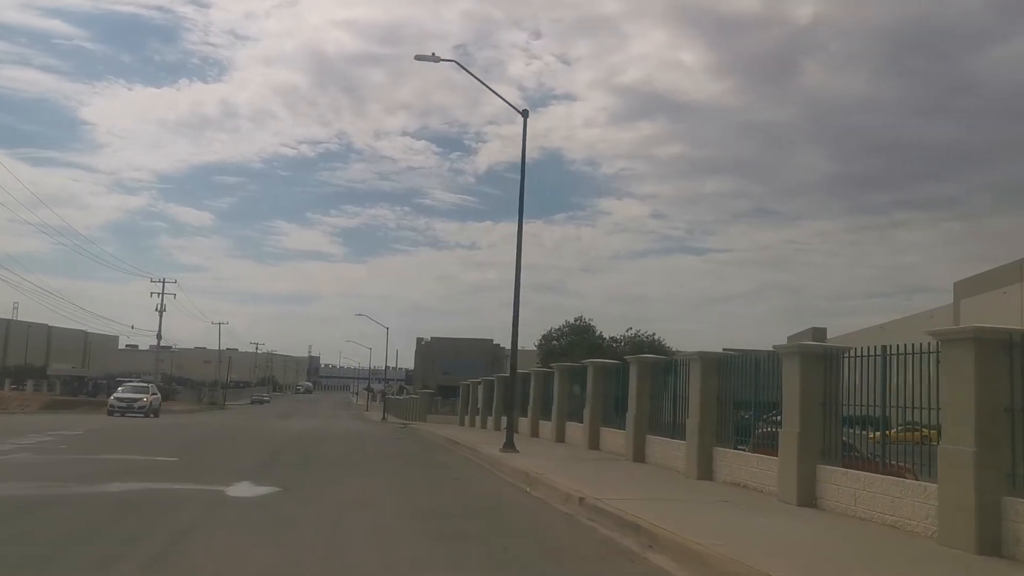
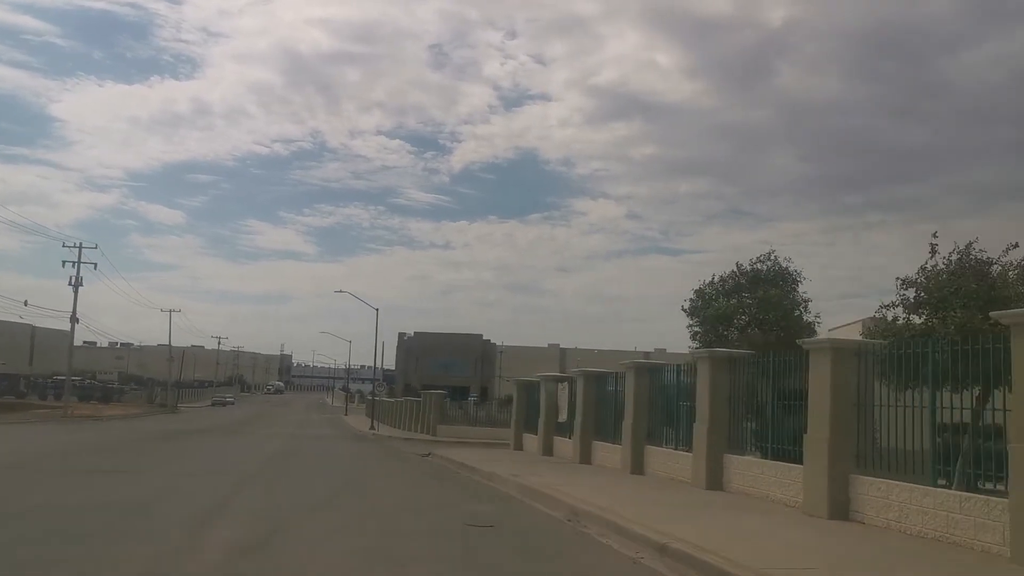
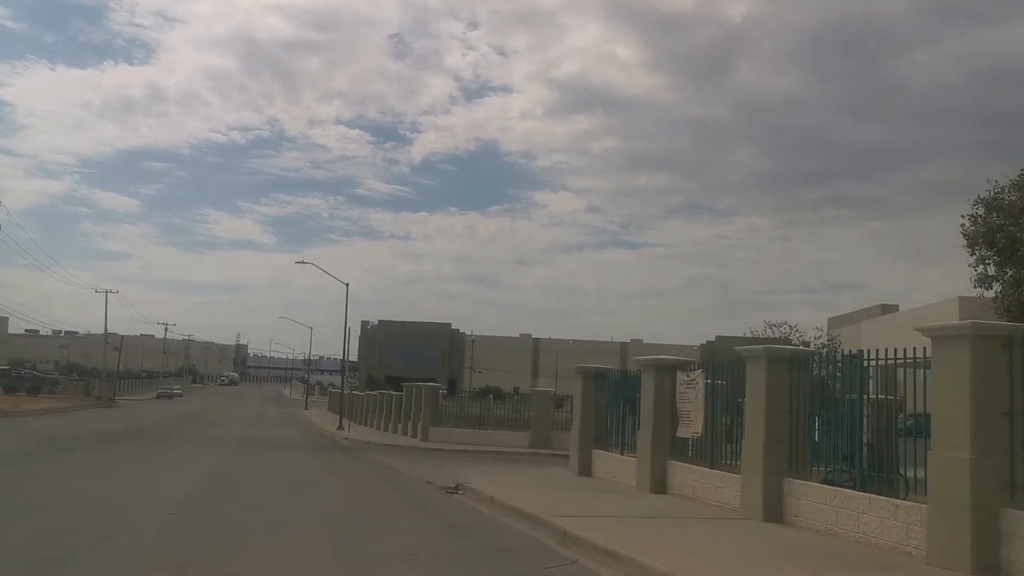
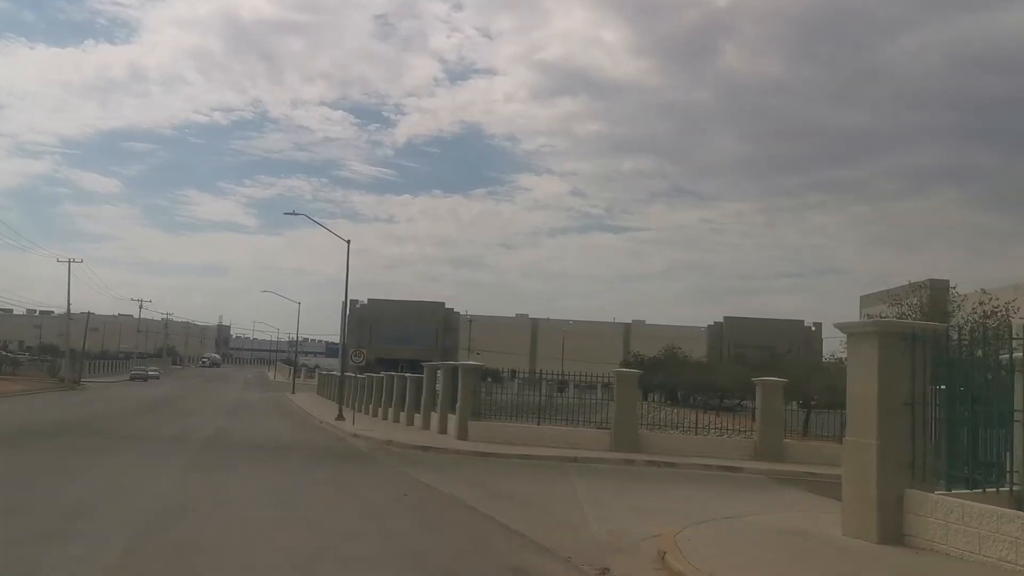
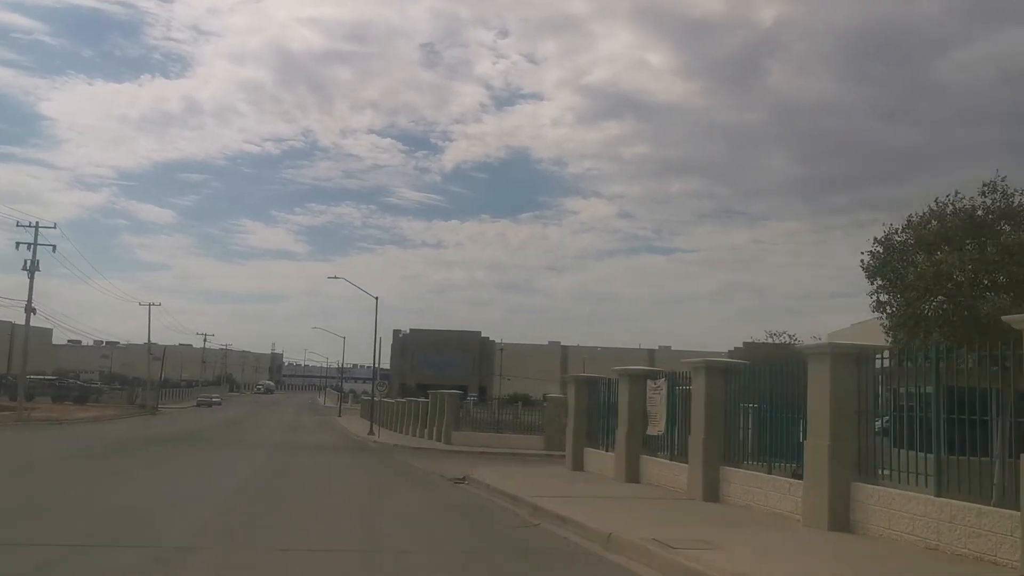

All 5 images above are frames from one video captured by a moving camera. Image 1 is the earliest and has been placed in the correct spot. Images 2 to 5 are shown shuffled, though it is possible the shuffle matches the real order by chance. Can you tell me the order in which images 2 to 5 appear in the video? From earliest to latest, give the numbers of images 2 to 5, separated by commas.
2, 5, 3, 4
